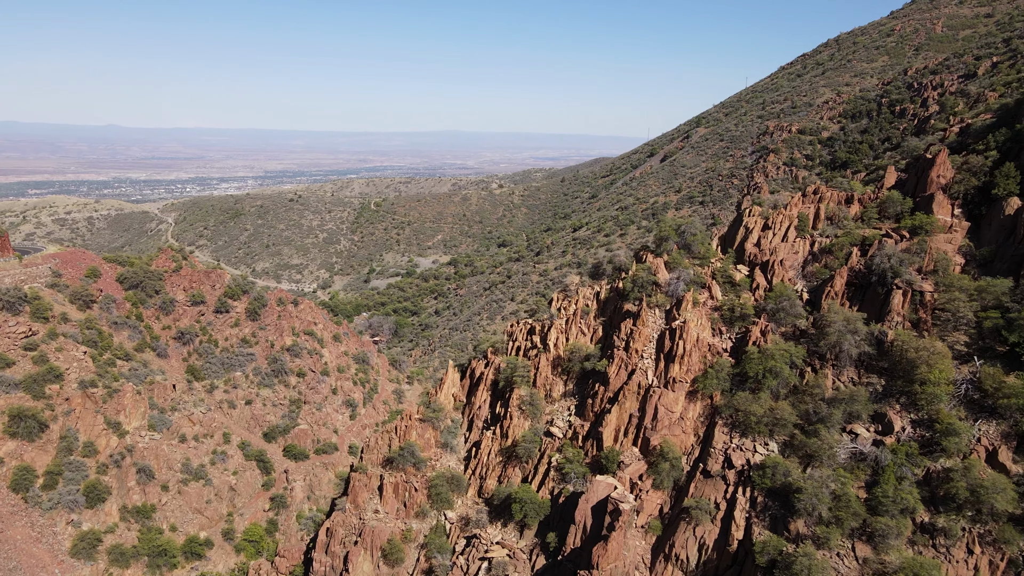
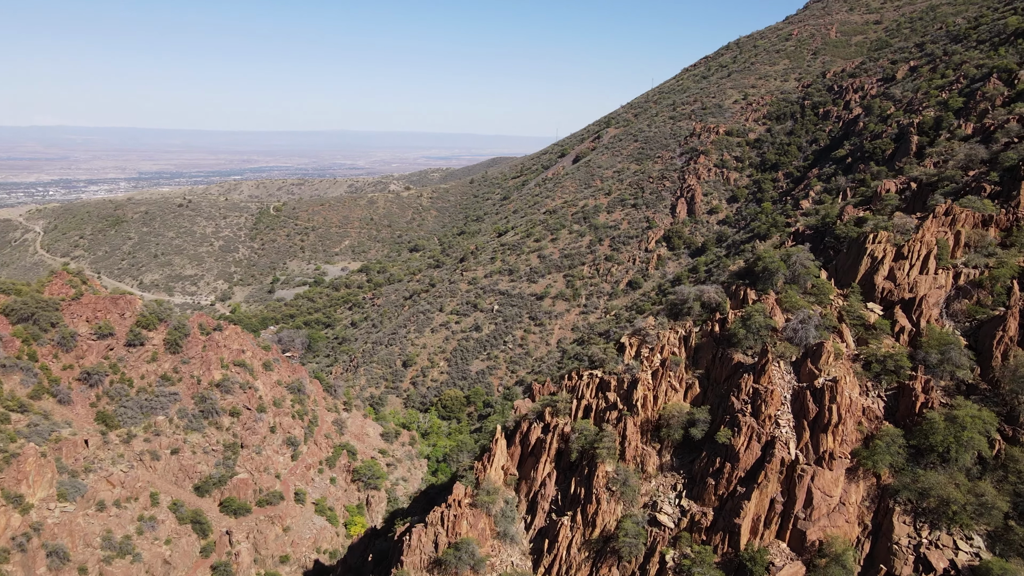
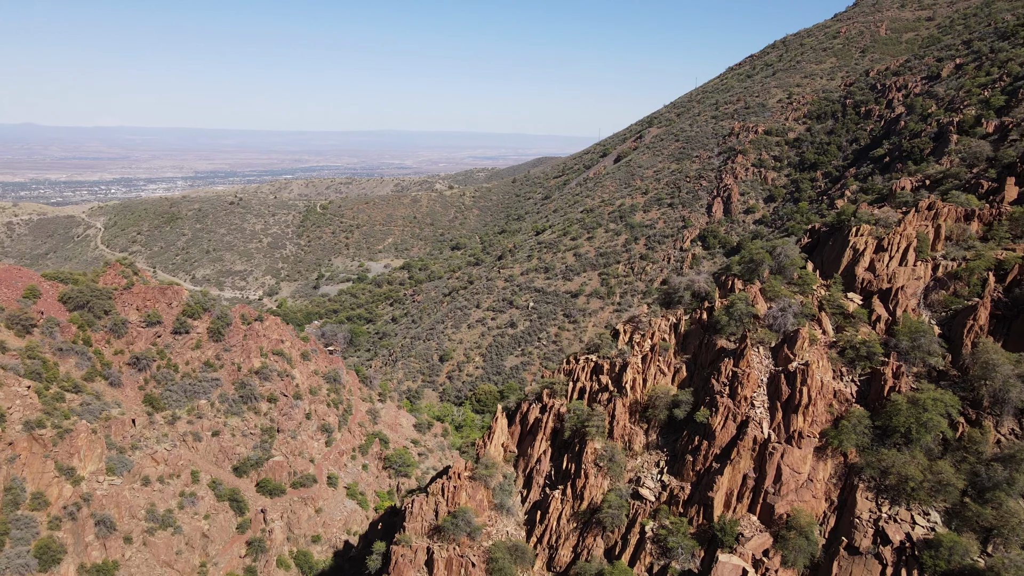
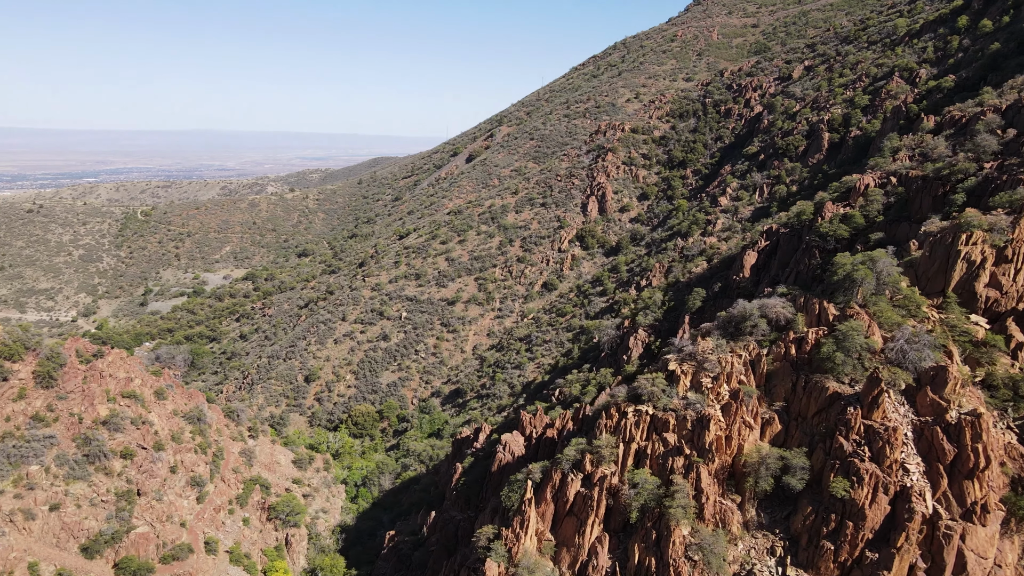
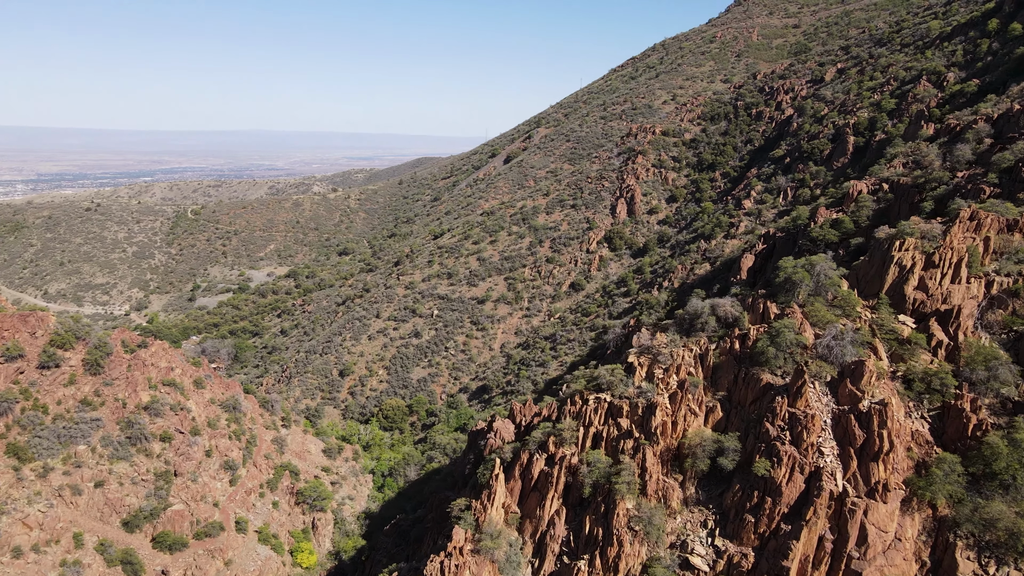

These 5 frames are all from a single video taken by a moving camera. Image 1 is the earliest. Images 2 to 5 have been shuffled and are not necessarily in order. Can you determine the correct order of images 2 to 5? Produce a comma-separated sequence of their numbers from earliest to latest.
3, 2, 5, 4
